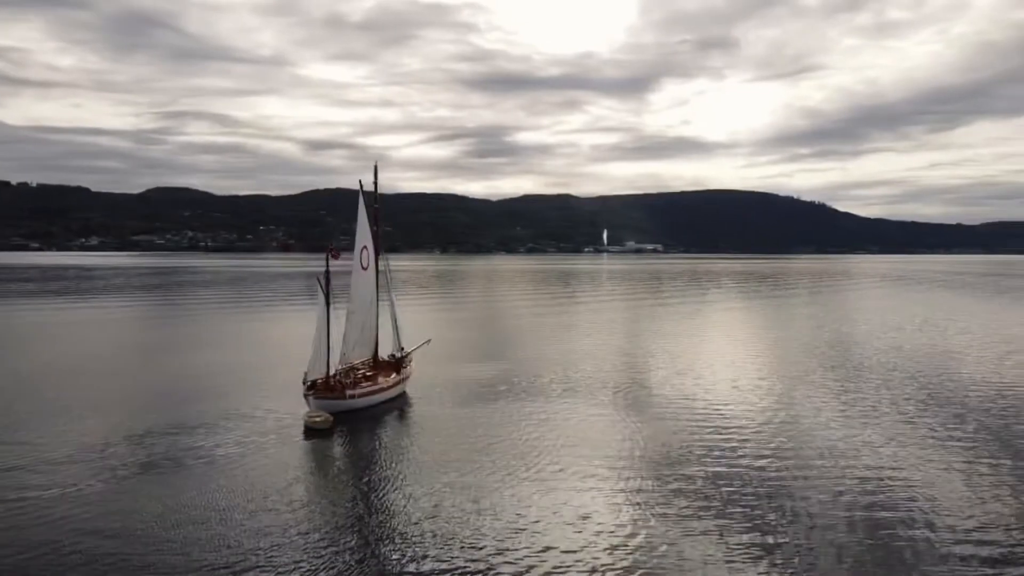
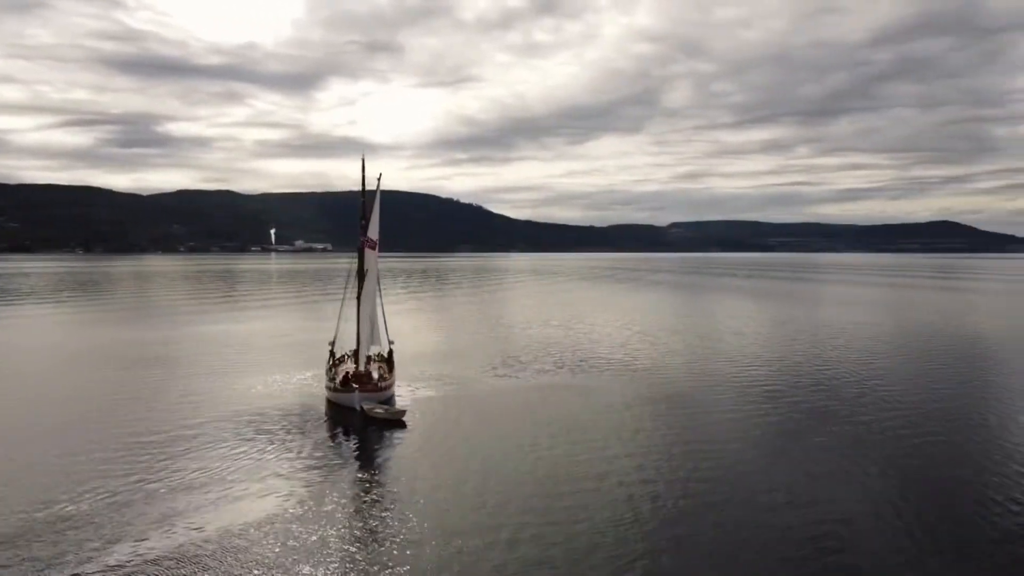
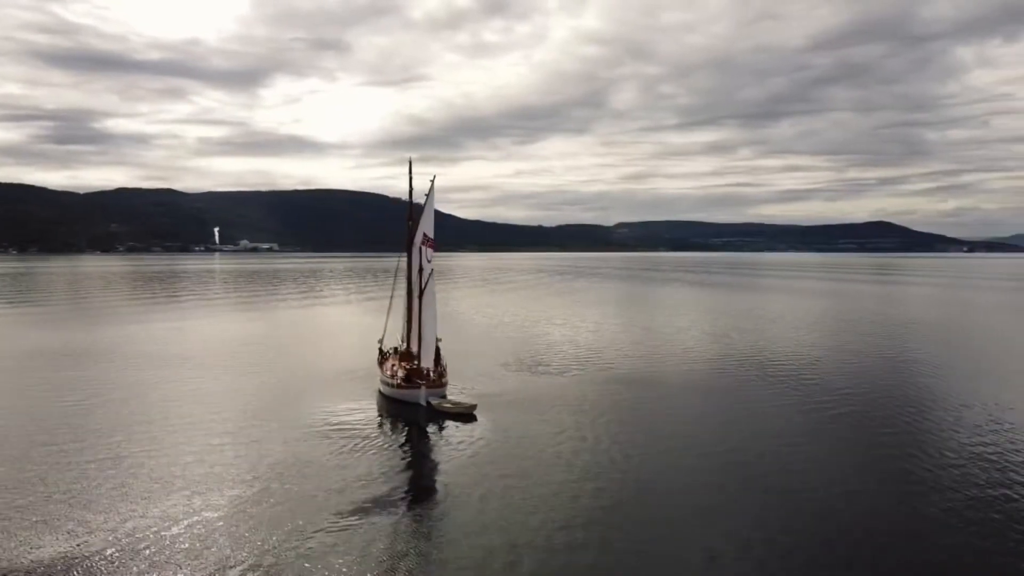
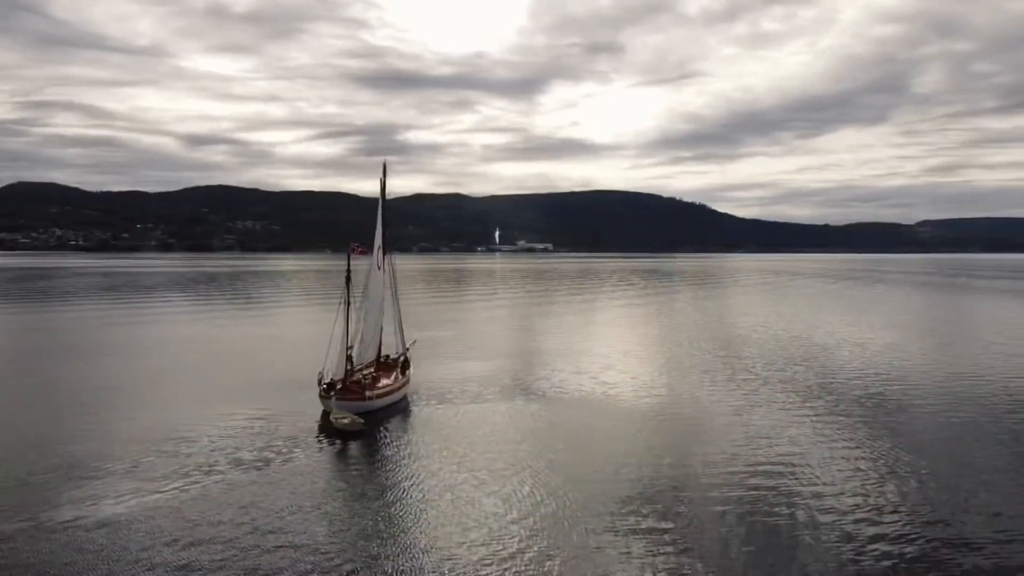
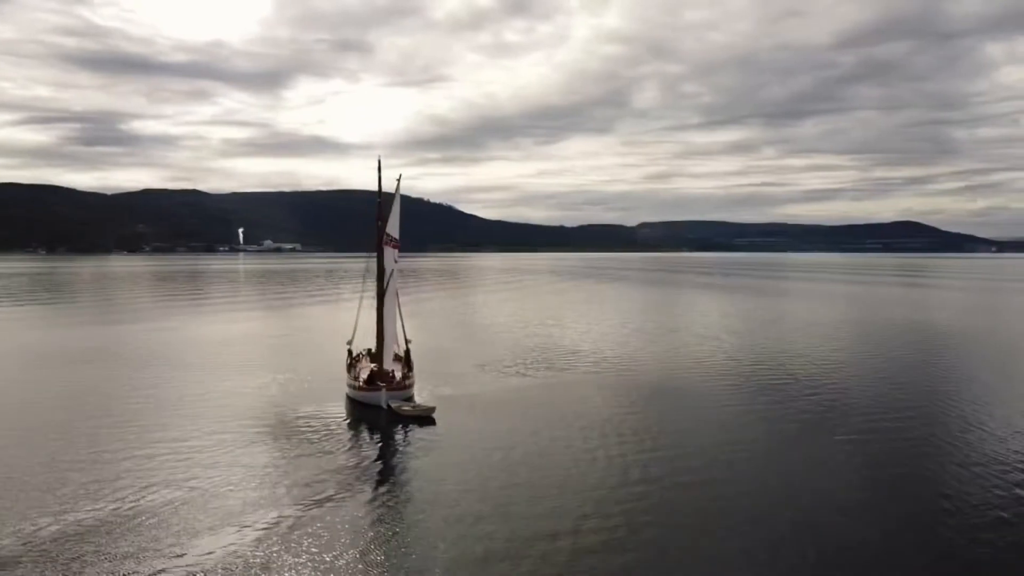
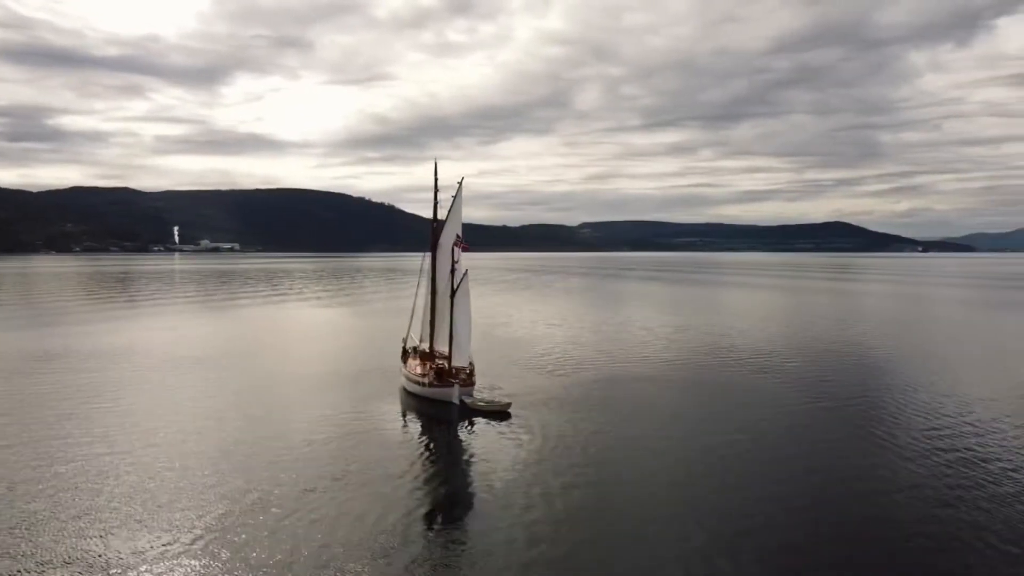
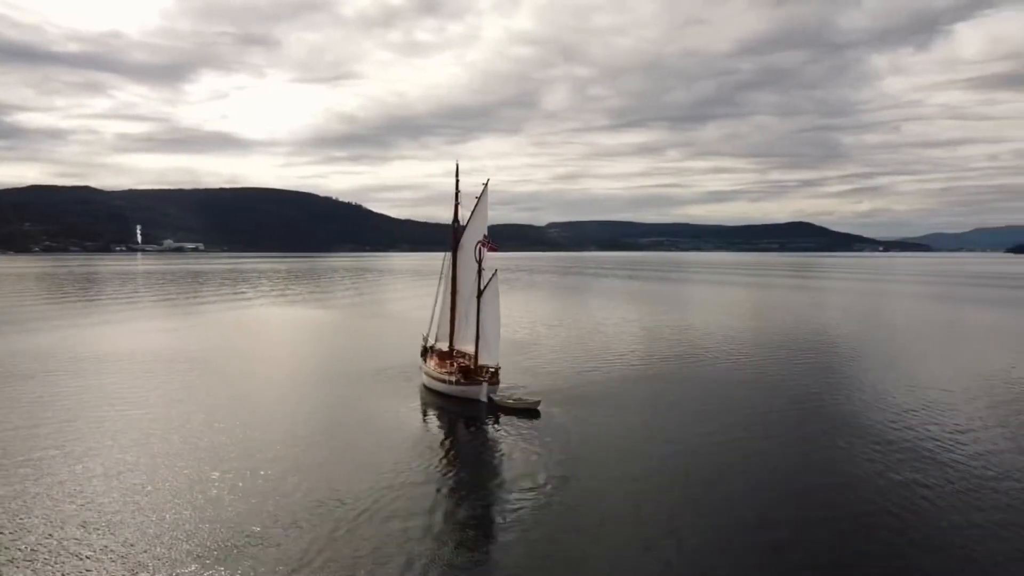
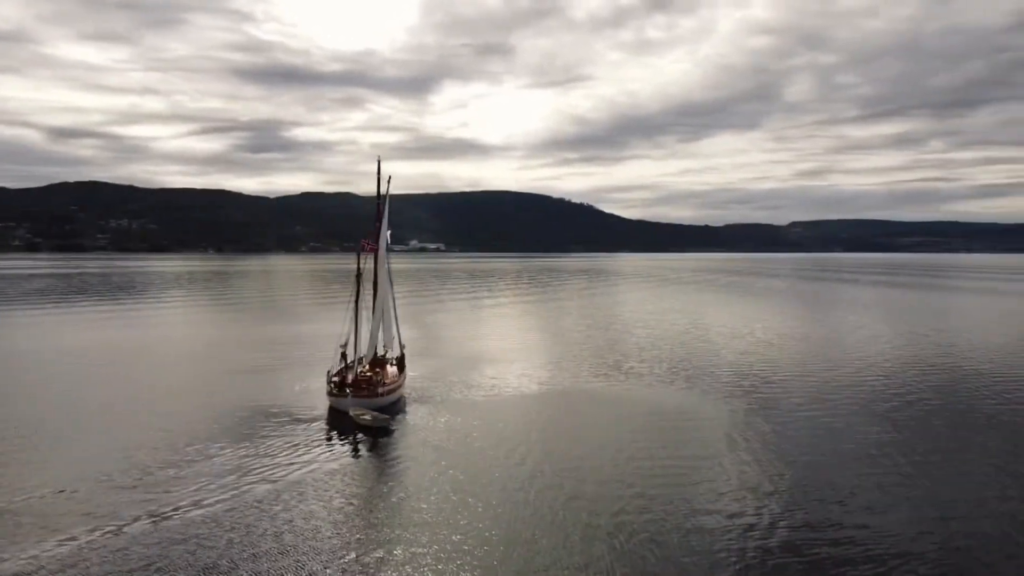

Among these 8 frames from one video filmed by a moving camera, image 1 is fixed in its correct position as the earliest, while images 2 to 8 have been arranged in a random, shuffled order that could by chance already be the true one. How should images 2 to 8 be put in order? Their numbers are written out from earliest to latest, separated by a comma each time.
4, 8, 2, 5, 3, 6, 7
